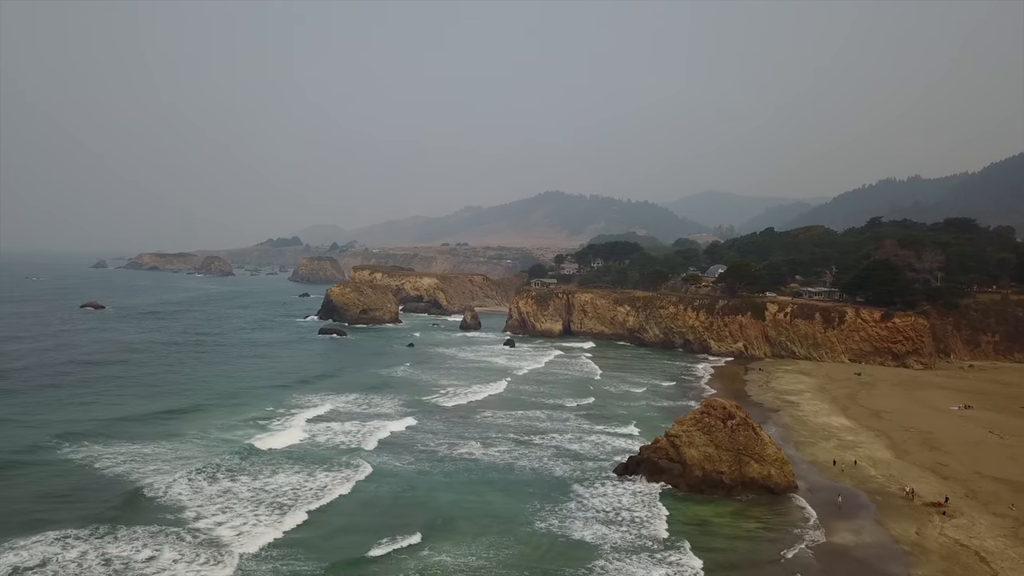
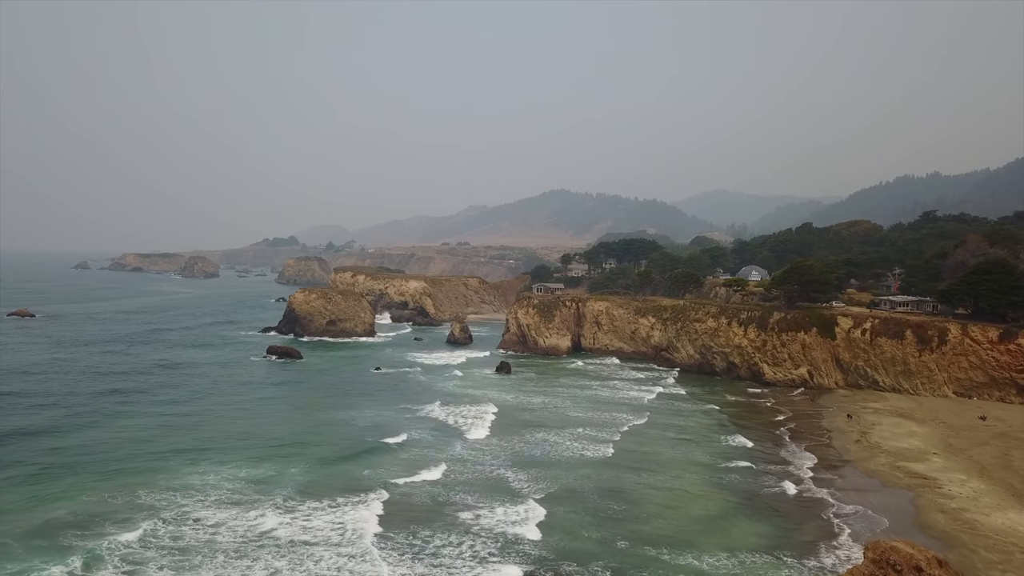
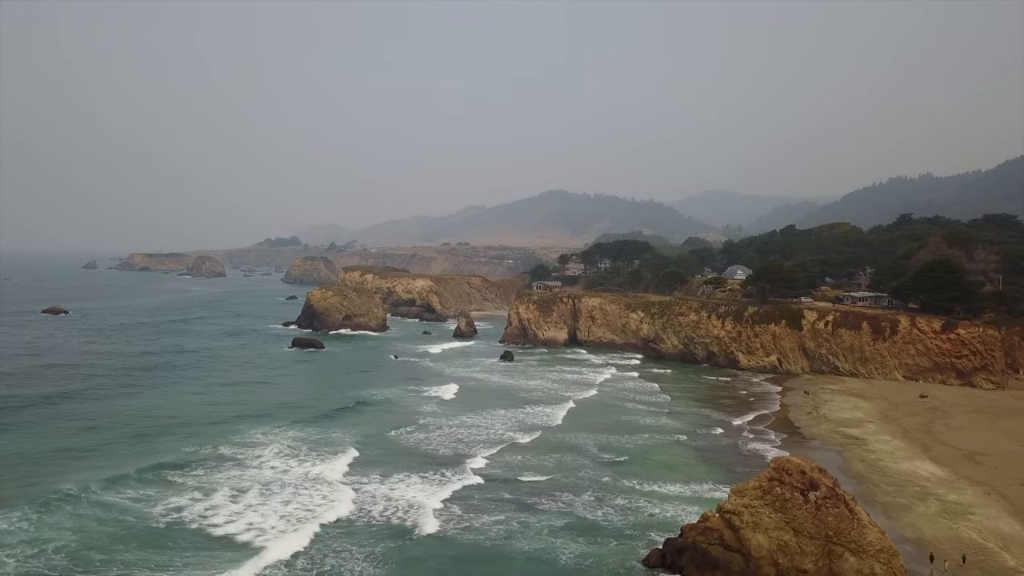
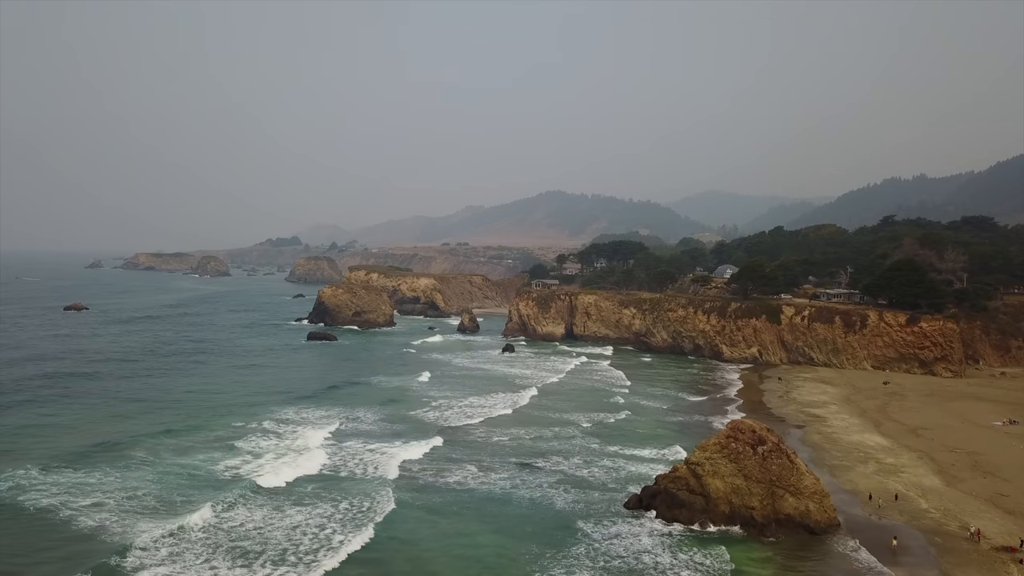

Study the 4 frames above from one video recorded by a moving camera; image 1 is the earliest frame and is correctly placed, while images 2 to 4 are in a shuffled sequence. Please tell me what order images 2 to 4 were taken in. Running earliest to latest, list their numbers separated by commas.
4, 3, 2
